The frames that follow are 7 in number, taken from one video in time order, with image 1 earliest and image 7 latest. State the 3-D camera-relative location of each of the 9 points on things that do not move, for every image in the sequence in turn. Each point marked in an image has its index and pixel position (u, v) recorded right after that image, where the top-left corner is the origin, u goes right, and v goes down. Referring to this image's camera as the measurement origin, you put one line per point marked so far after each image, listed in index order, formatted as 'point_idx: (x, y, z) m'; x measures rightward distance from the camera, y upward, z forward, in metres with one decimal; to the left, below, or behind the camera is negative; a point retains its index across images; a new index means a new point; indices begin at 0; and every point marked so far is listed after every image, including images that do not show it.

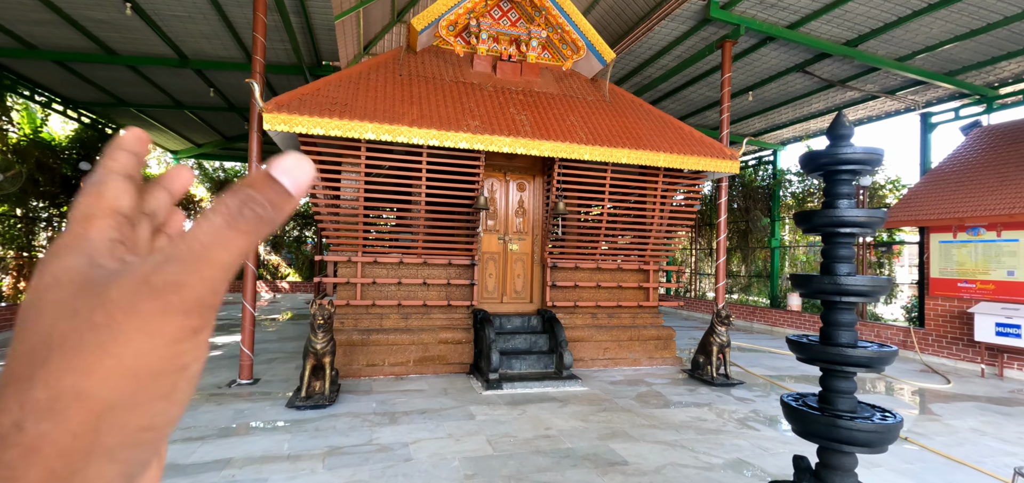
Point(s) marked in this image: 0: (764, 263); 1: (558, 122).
0: (+5.7, -0.5, +10.3) m
1: (+0.5, +1.3, +5.2) m
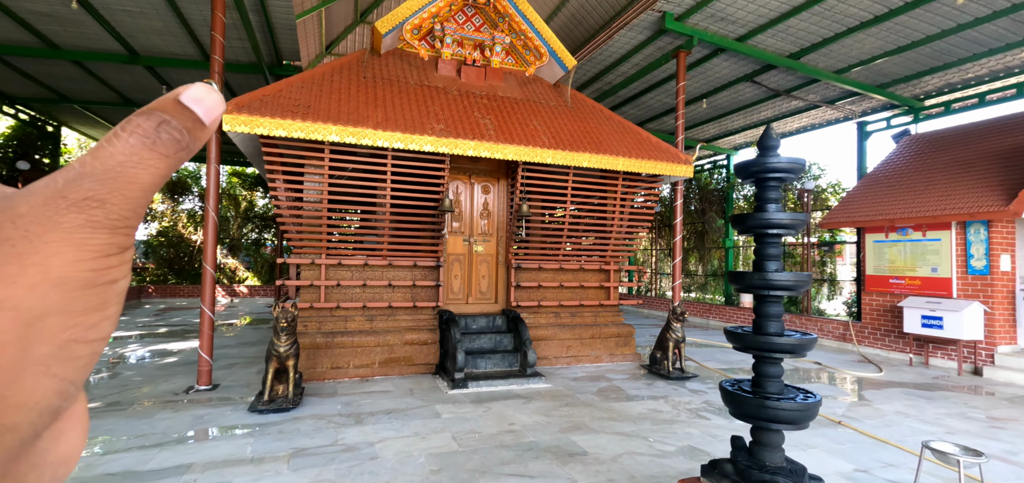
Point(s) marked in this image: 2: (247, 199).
0: (+4.9, -0.5, +10.8) m
1: (+0.1, +1.3, +5.3) m
2: (-7.4, +1.2, +12.9) m
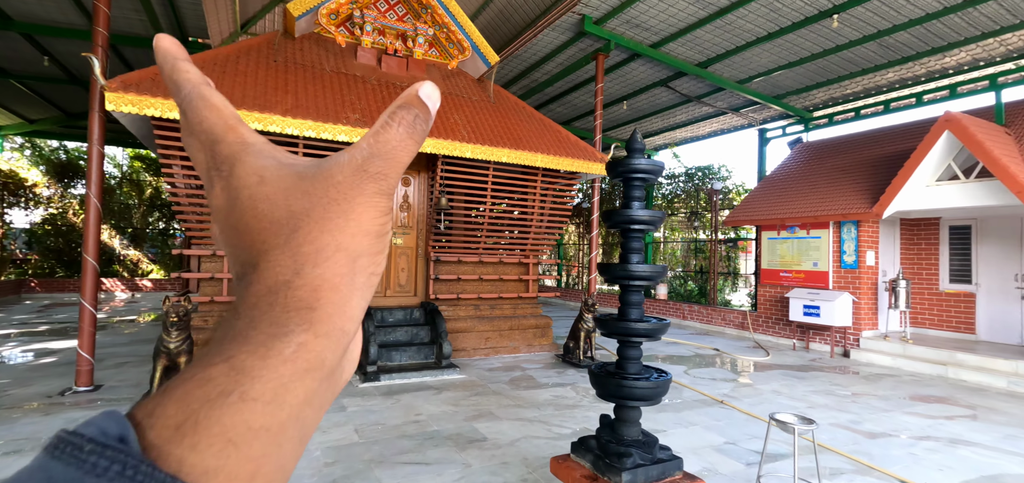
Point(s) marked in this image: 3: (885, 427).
0: (+3.2, -0.4, +11.4) m
1: (-0.8, +1.4, +5.3) m
2: (-9.2, +1.5, +11.8) m
3: (+2.9, -1.4, +3.6) m
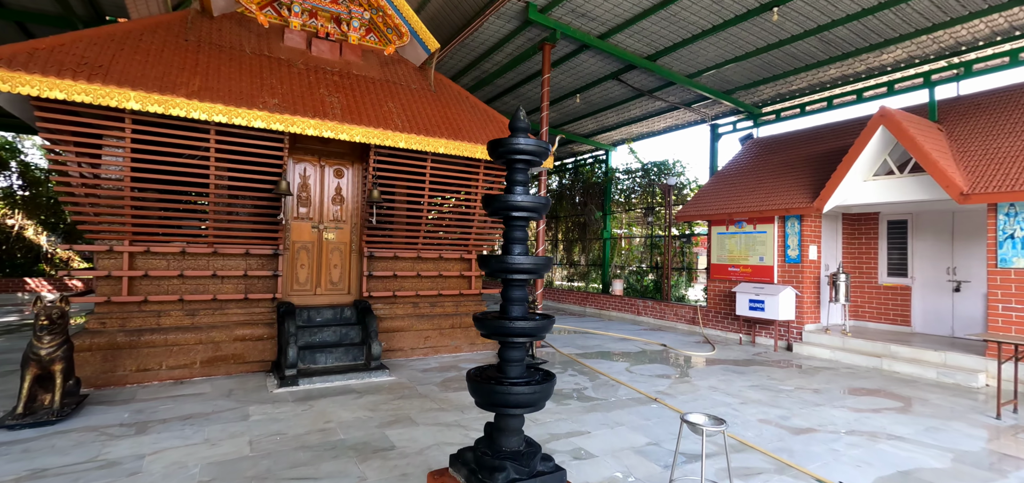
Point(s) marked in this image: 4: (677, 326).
0: (+2.1, -0.3, +11.3) m
1: (-1.5, +1.5, +5.0) m
2: (-10.3, +1.5, +11.0) m
3: (+2.3, -1.4, +3.5) m
4: (+3.1, -1.6, +8.7) m
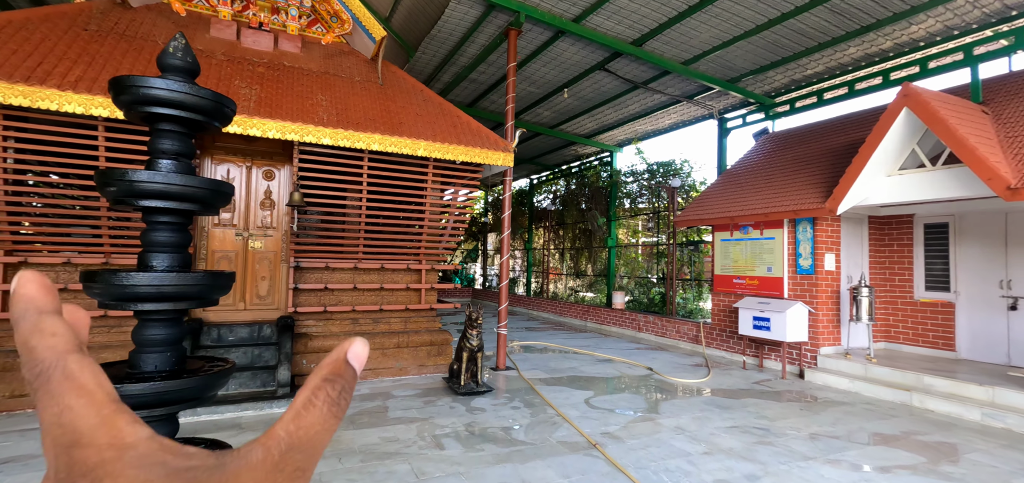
0: (+2.0, -0.4, +10.5) m
1: (-2.1, +1.4, +4.5) m
2: (-10.4, +1.3, +11.1) m
3: (+1.6, -1.4, +2.7) m
4: (+2.8, -1.7, +7.7) m
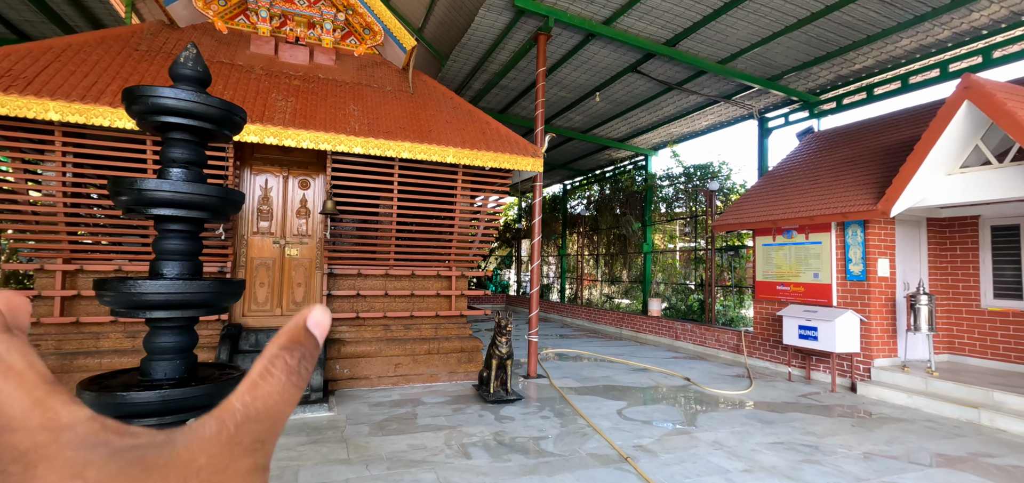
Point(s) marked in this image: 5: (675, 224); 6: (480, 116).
0: (+2.8, -0.6, +10.2) m
1: (-1.8, +1.3, +4.6) m
2: (-9.6, +1.1, +11.9) m
3: (+1.8, -1.4, +2.5) m
4: (+3.3, -1.8, +7.4) m
5: (+3.3, +0.4, +9.5) m
6: (-0.4, +1.5, +5.4) m
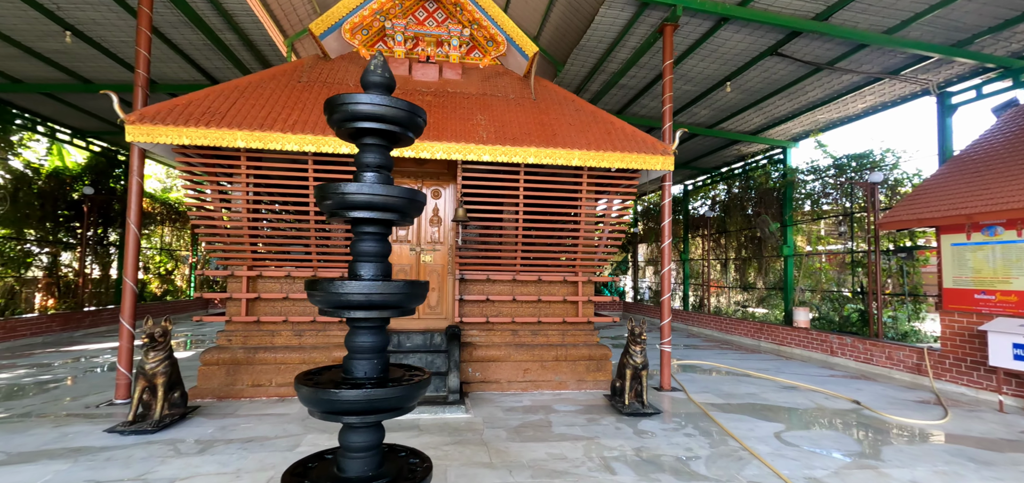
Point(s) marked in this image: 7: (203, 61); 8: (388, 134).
0: (+5.2, -0.6, +9.2) m
1: (-0.5, +1.2, +4.8) m
2: (-6.4, +0.8, +13.7) m
3: (+2.5, -1.4, +1.8) m
4: (+5.2, -1.8, +6.3) m
5: (+5.6, +0.3, +8.3) m
6: (+1.0, +1.4, +5.3) m
7: (-4.6, +2.7, +6.8) m
8: (-0.3, +0.3, +1.1) m
